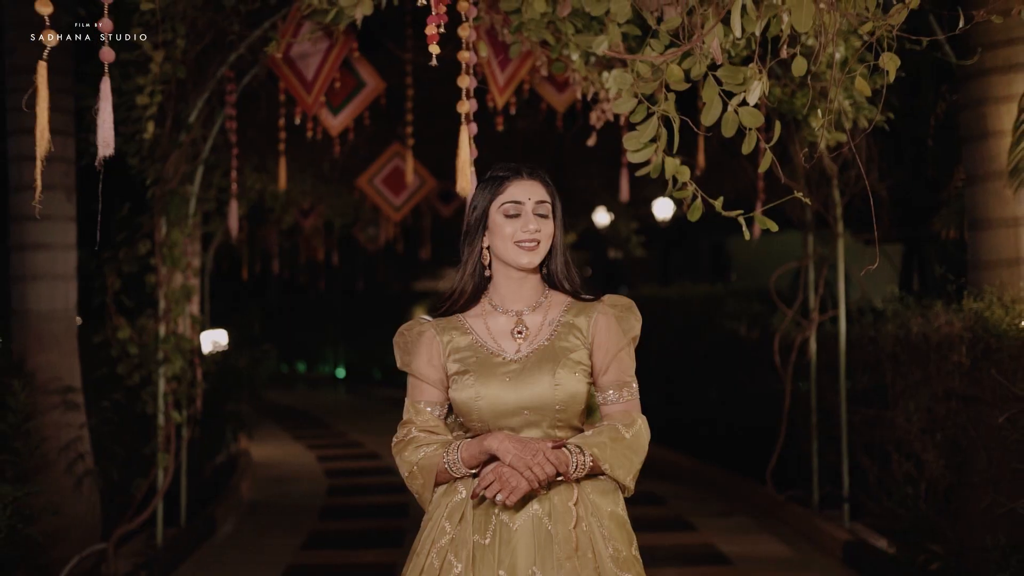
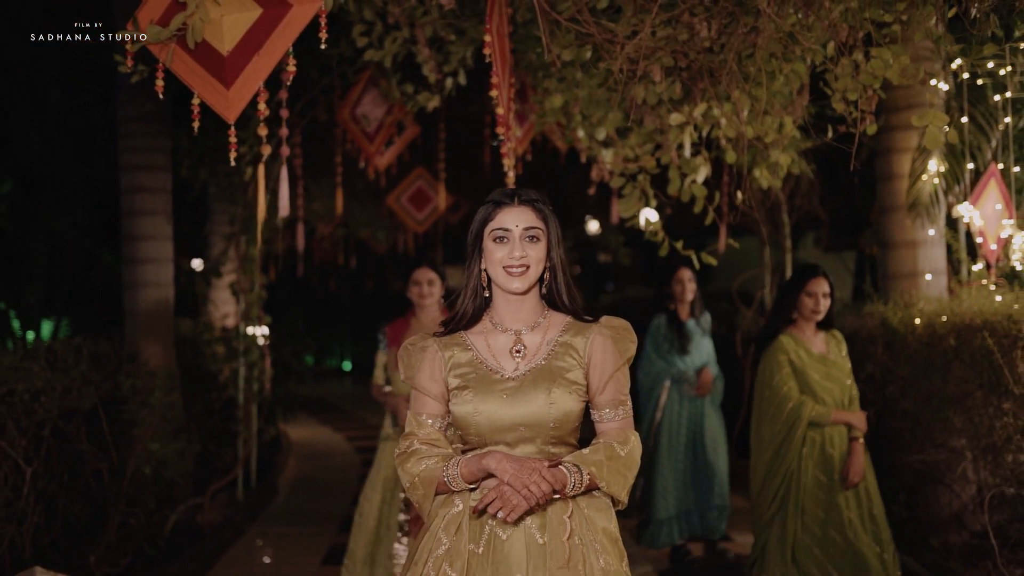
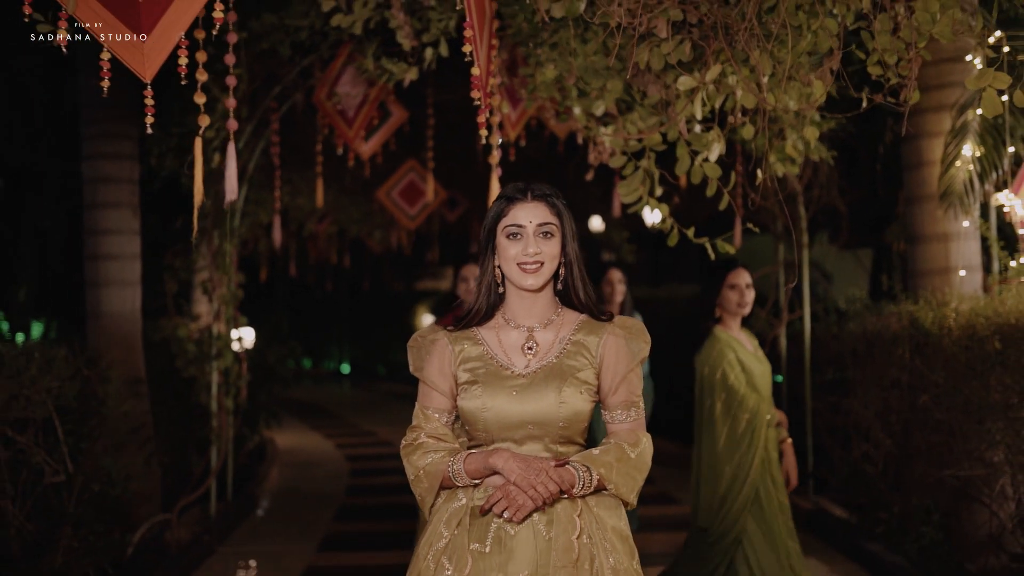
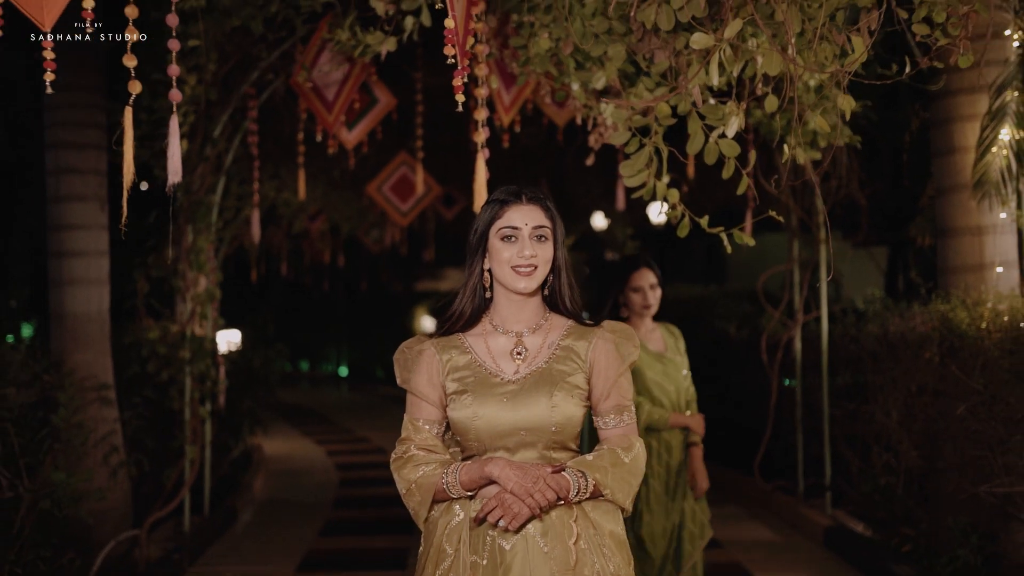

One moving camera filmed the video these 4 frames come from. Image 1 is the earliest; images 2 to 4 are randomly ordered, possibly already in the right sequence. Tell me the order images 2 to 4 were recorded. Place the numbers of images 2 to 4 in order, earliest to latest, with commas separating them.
4, 3, 2
